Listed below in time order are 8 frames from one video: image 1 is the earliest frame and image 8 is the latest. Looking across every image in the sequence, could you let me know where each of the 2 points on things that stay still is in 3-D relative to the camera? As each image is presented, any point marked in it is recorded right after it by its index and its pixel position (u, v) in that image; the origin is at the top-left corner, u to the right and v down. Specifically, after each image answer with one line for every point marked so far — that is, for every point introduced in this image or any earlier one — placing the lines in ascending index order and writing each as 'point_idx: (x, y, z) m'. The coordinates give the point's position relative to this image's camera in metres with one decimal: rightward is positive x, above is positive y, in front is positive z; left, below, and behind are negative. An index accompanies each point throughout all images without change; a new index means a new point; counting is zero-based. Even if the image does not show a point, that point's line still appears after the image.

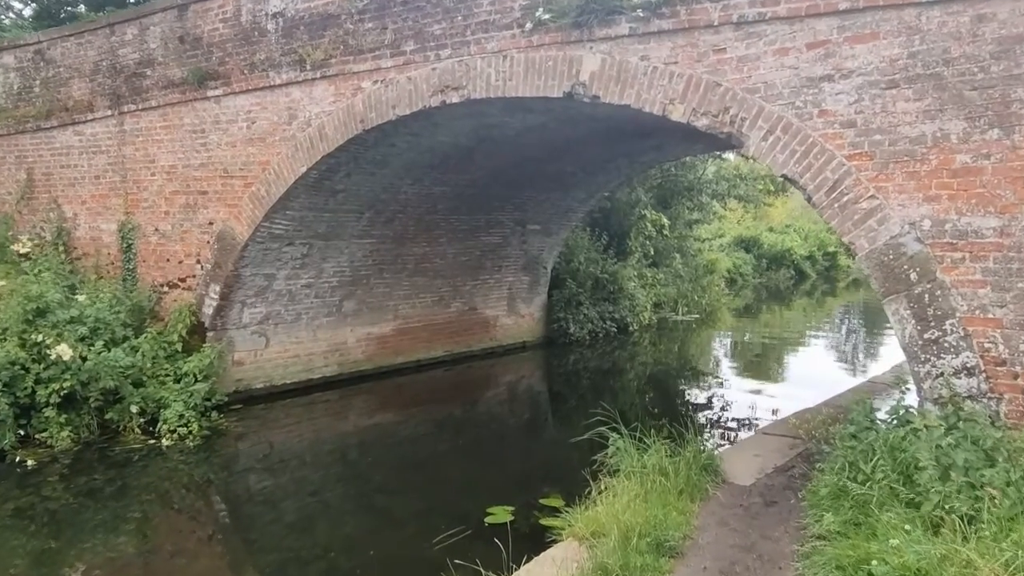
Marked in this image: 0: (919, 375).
0: (+2.5, -0.5, +4.6) m
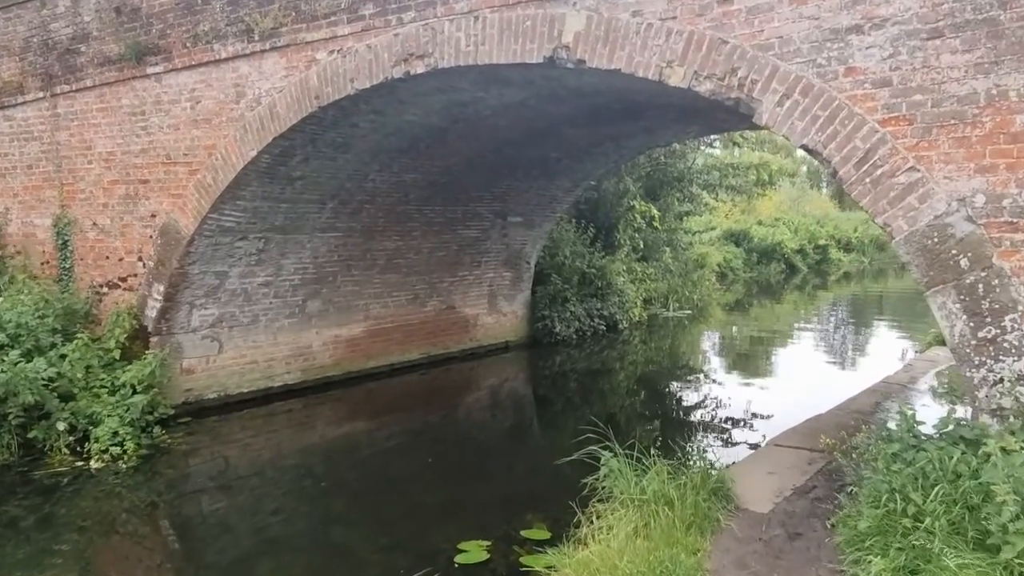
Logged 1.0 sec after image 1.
0: (+2.4, -0.5, +3.8) m
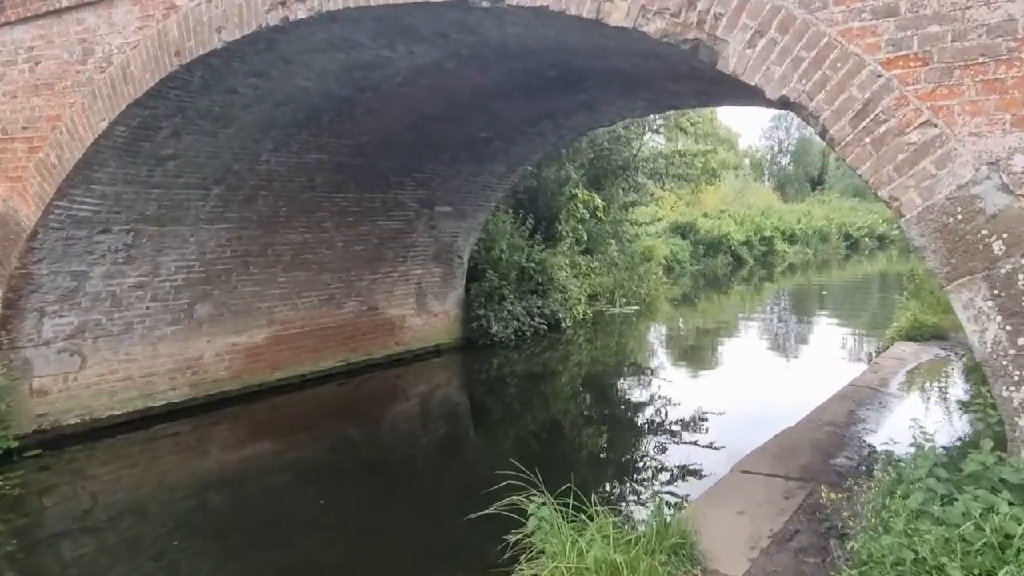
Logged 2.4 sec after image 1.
0: (+1.9, -0.5, +2.9) m
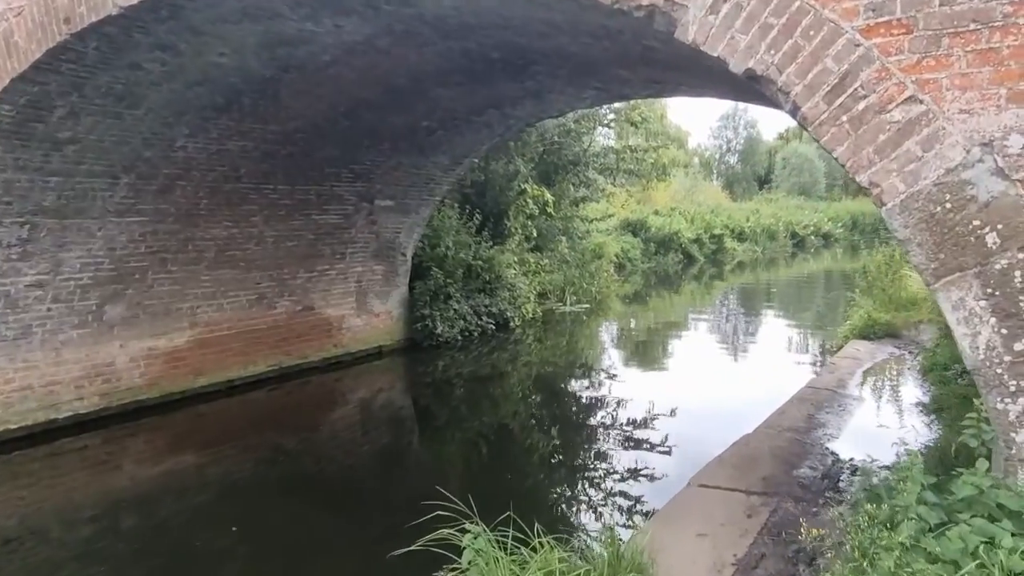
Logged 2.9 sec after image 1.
0: (+1.7, -0.5, +2.5) m
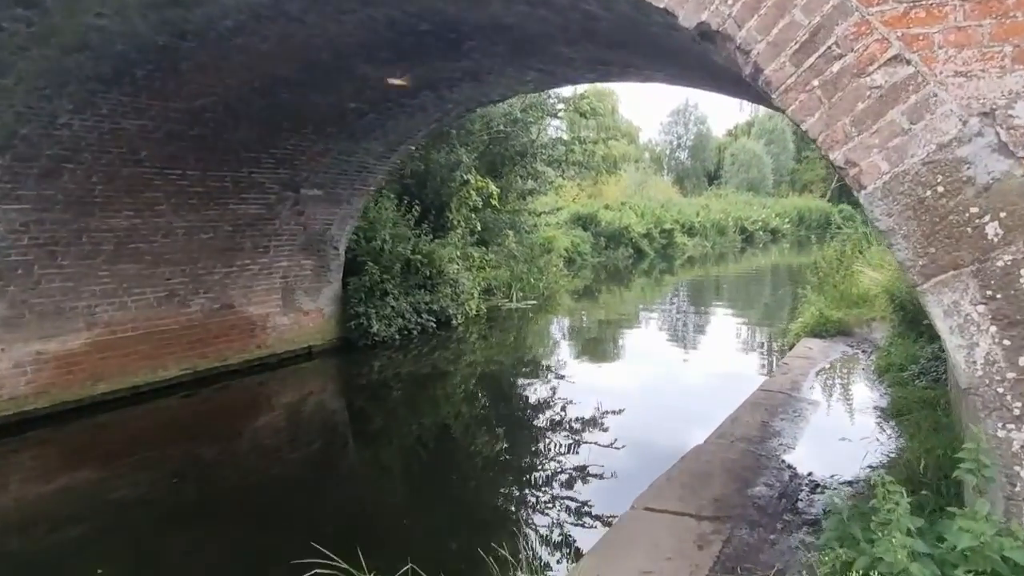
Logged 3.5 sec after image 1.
0: (+1.4, -0.5, +2.1) m
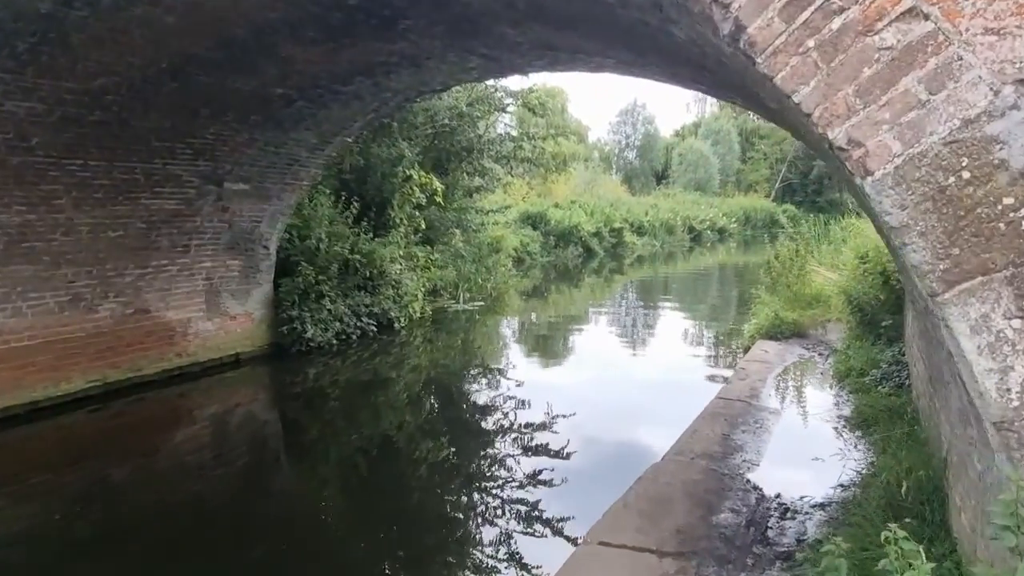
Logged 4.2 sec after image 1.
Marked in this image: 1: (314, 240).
0: (+1.2, -0.5, +1.7) m
1: (-2.5, +0.6, +9.6) m
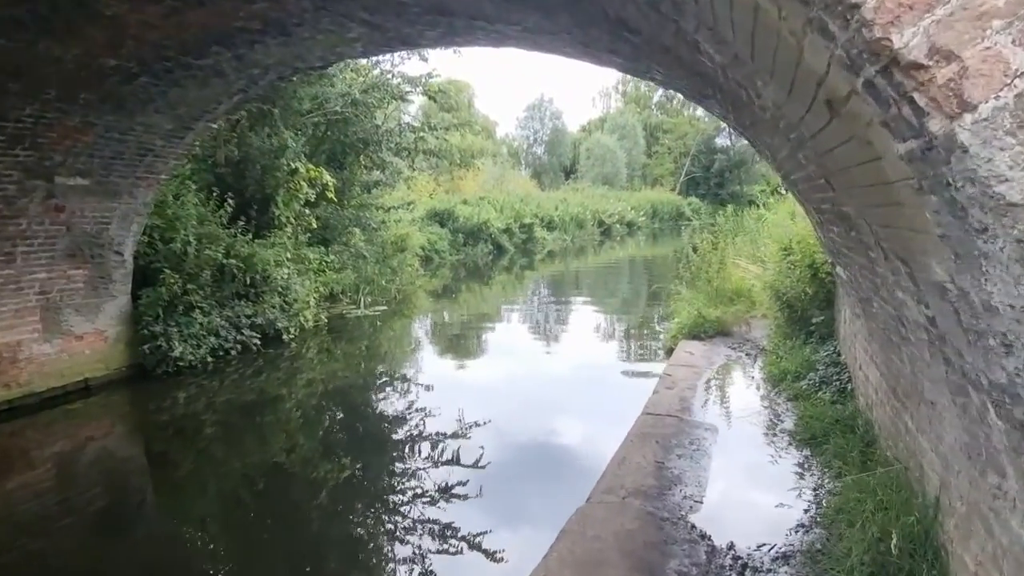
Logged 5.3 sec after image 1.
0: (+1.0, -0.5, +0.9) m
1: (-3.7, +0.5, +8.3) m
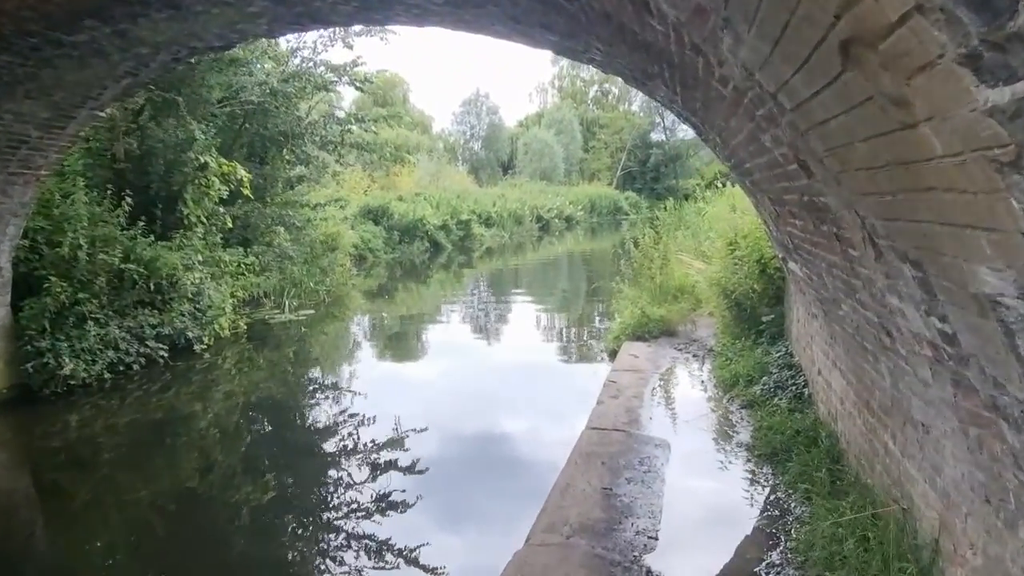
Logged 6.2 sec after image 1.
0: (+0.9, -0.5, +0.5) m
1: (-4.4, +0.4, +7.5) m
